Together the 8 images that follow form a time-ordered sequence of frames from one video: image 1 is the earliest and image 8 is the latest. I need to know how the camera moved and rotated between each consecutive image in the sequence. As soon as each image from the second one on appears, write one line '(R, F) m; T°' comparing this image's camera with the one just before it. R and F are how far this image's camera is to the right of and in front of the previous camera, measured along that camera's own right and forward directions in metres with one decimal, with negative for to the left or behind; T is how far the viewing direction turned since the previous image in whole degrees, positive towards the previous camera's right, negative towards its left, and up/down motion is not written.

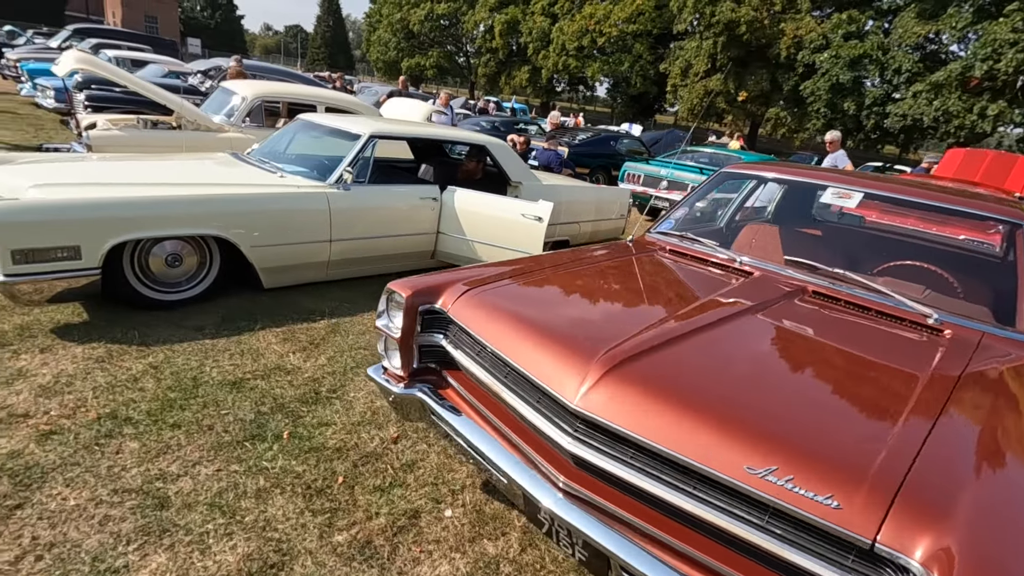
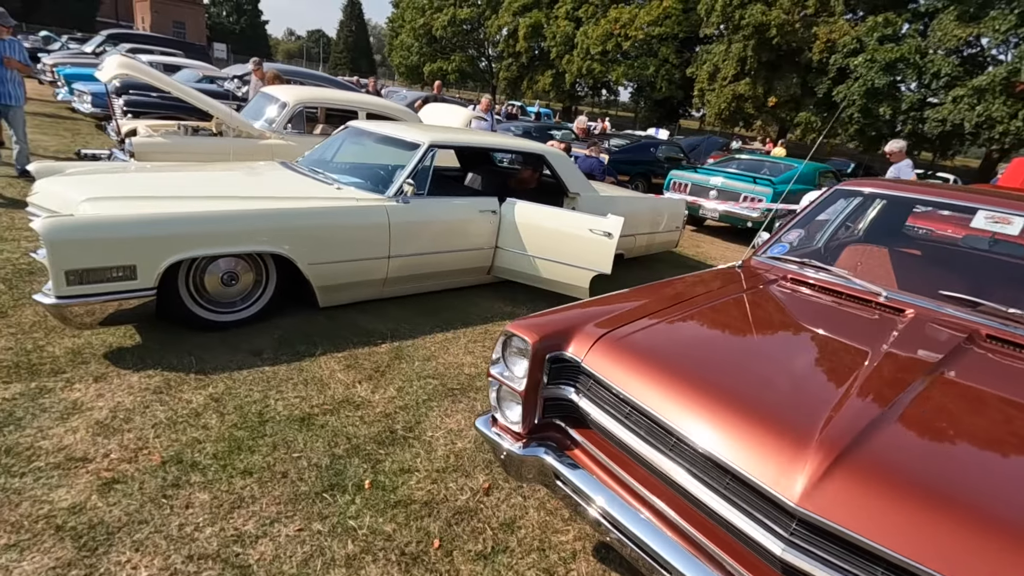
(-0.4, +0.3) m; -2°
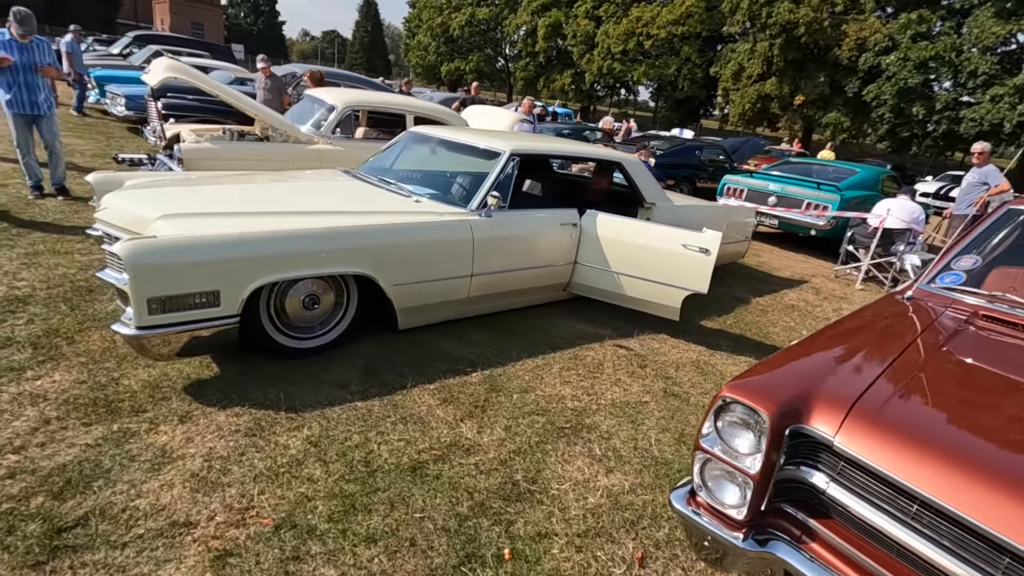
(-0.6, +0.3) m; -1°
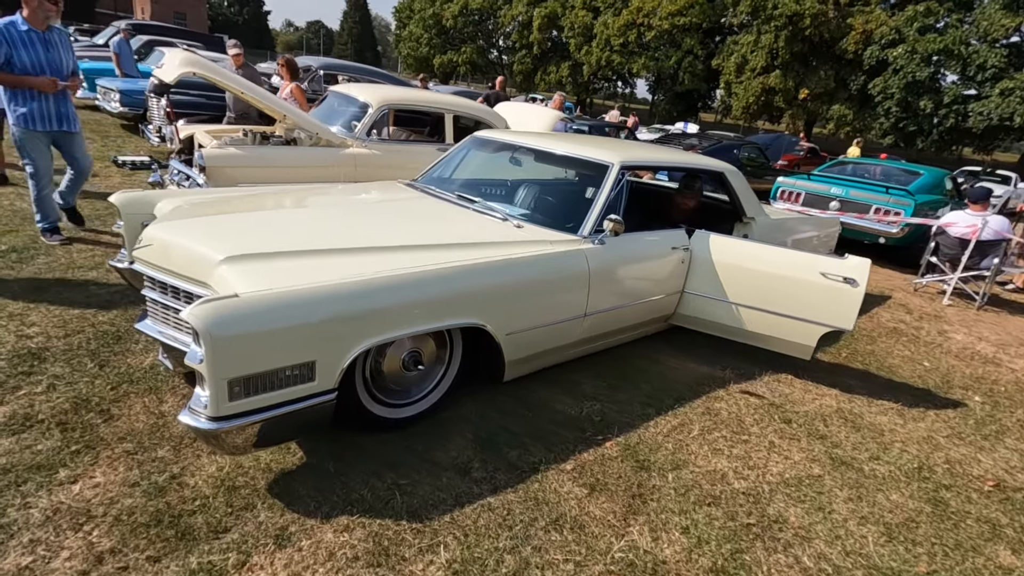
(-0.8, +0.7) m; +1°
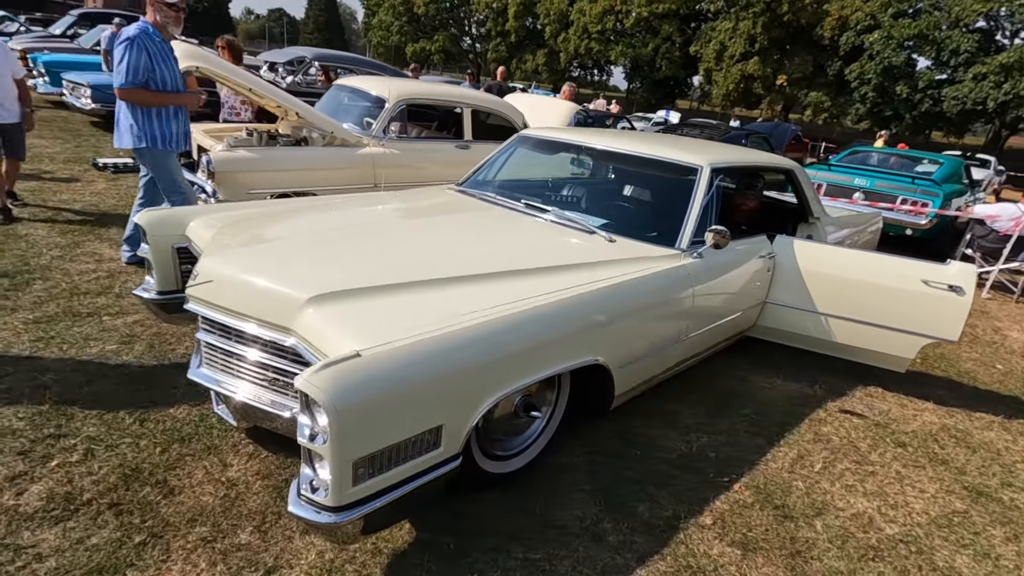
(-0.6, +0.4) m; +3°
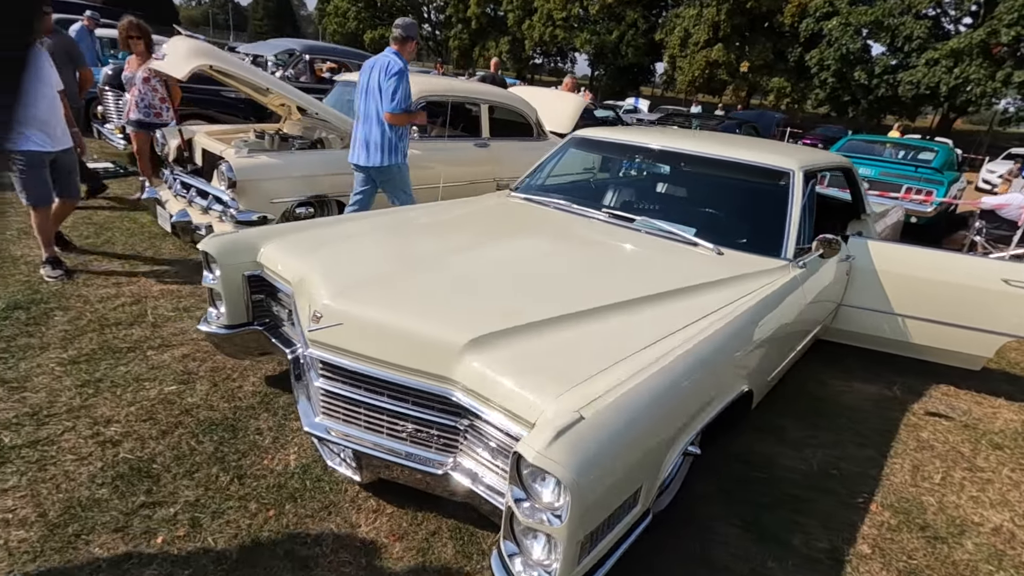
(-0.7, +0.2) m; +4°
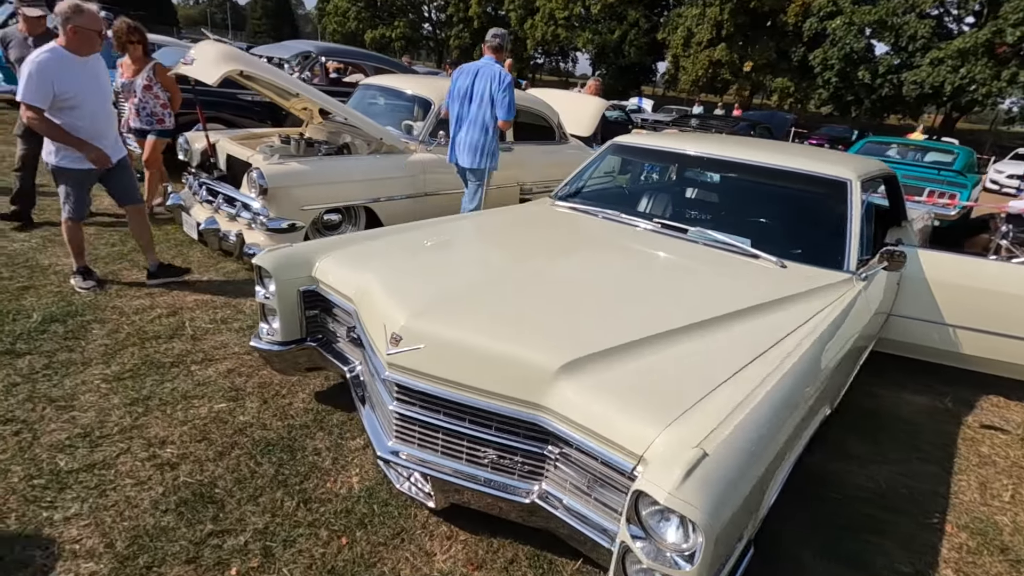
(-0.3, +0.1) m; 0°
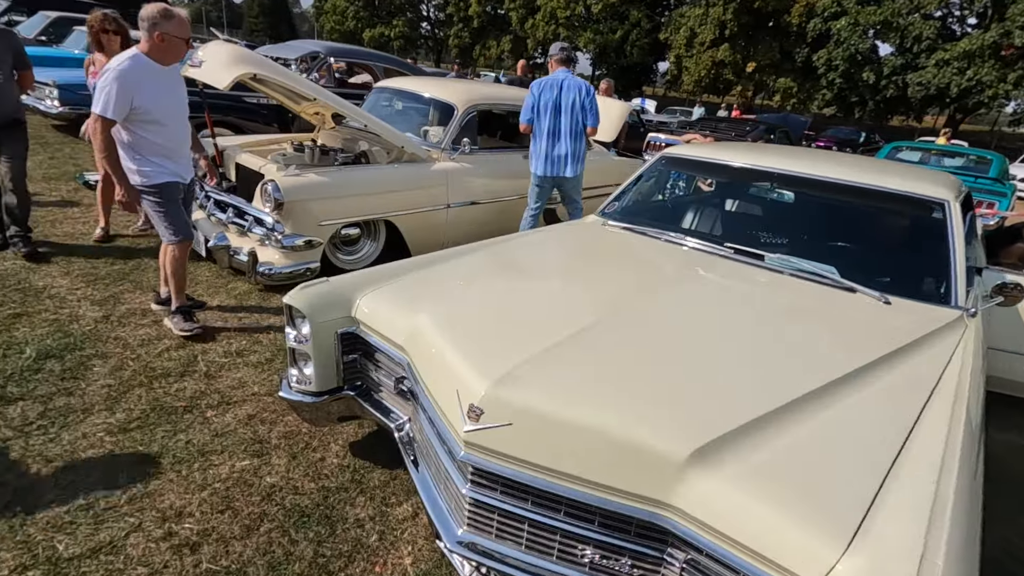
(-0.3, +0.3) m; 0°
